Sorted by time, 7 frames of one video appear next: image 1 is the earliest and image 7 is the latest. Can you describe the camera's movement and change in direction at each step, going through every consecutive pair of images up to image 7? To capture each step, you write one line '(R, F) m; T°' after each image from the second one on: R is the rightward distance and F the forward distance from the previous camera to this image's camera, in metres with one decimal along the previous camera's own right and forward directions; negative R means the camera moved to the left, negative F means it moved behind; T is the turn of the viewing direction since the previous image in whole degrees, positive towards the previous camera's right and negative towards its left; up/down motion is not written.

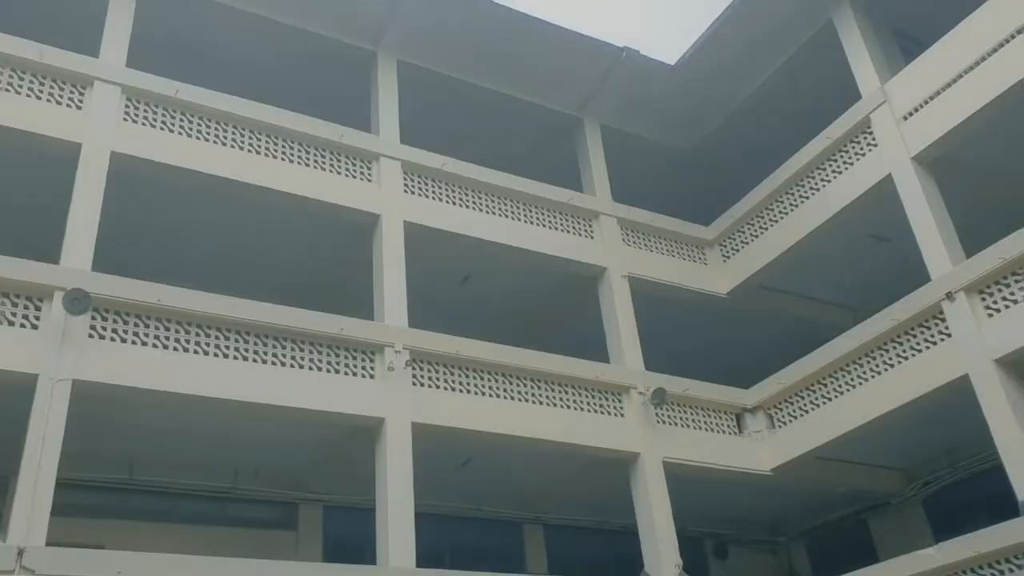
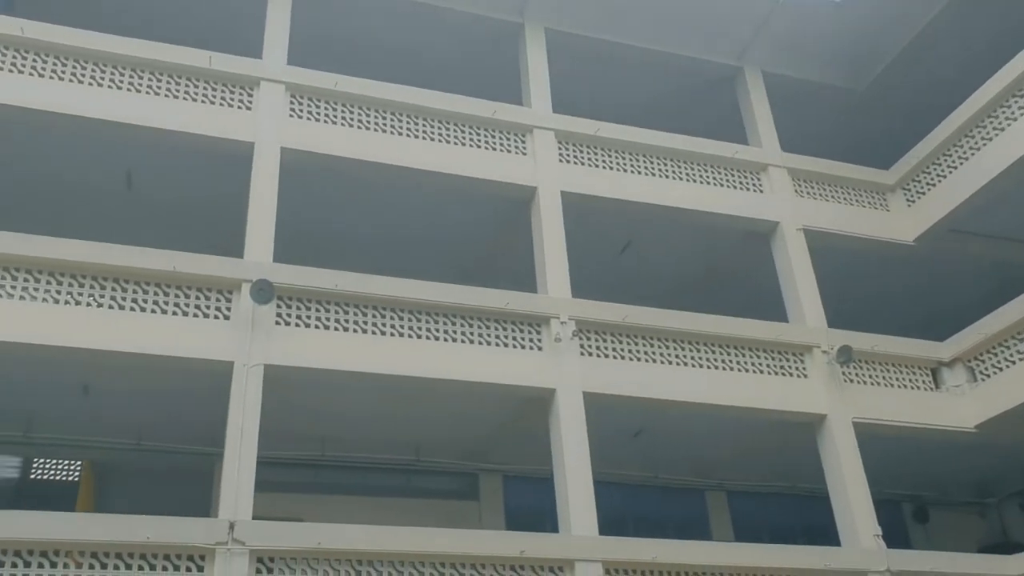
(+0.1, +0.1) m; -11°
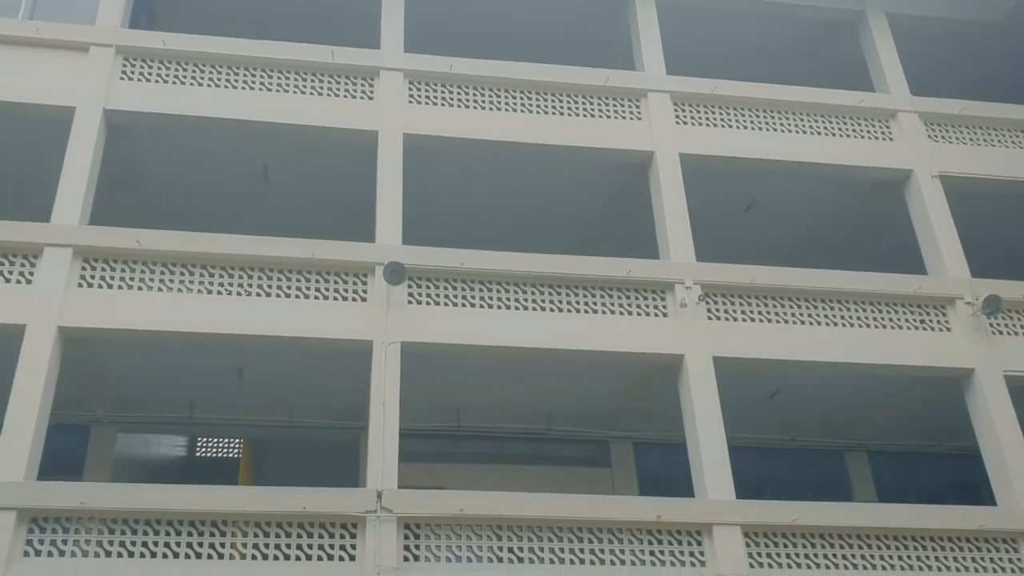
(+0.1, -0.1) m; -9°
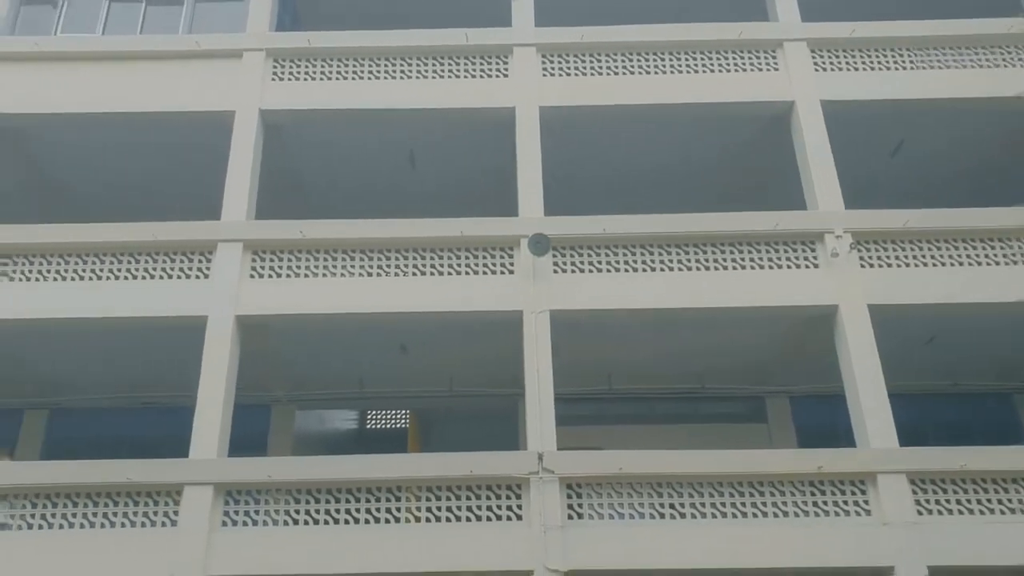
(-0.2, -0.2) m; -8°
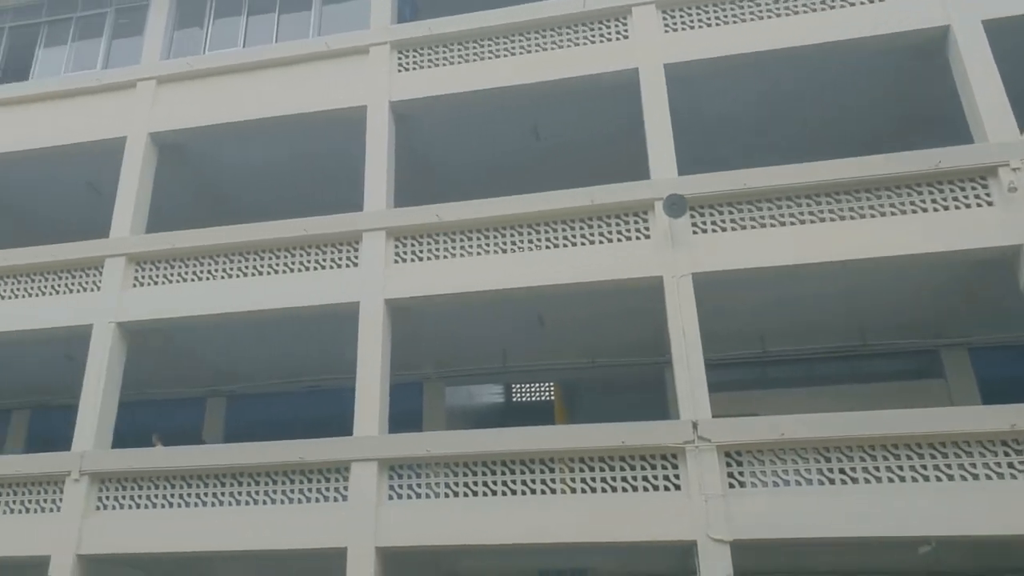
(+0.5, +0.1) m; -12°
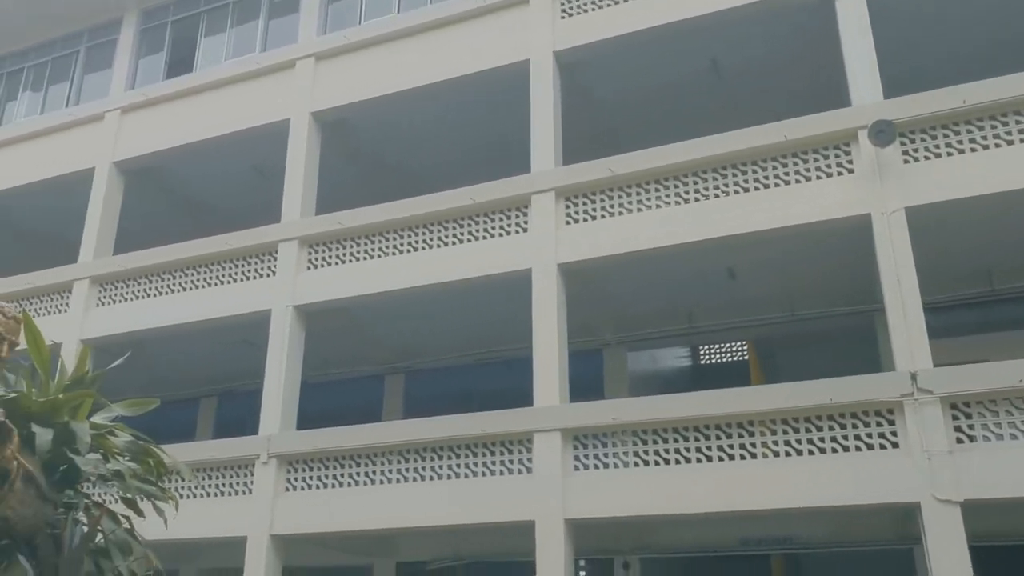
(-0.6, +0.4) m; -8°
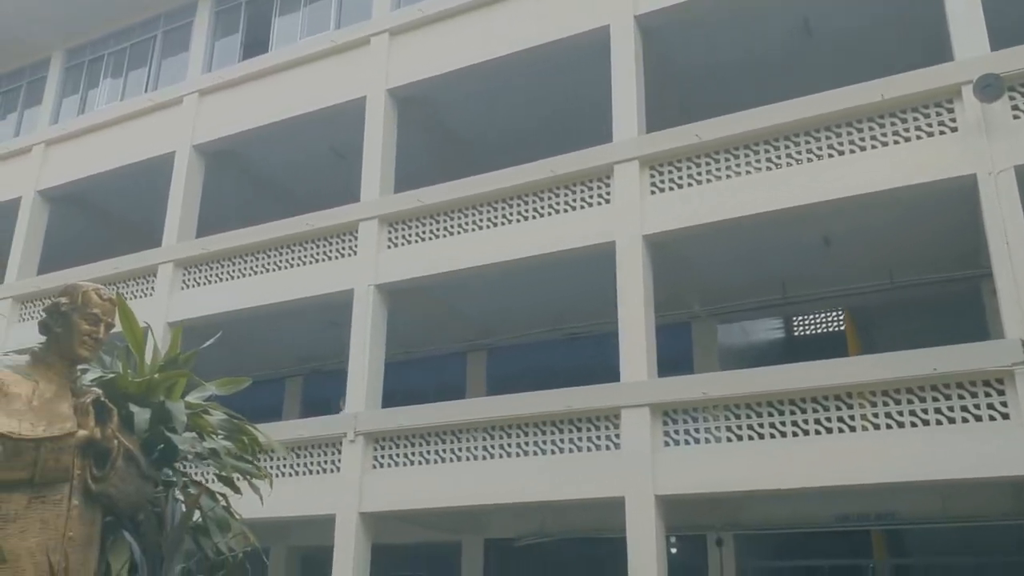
(-0.2, +0.2) m; -4°
